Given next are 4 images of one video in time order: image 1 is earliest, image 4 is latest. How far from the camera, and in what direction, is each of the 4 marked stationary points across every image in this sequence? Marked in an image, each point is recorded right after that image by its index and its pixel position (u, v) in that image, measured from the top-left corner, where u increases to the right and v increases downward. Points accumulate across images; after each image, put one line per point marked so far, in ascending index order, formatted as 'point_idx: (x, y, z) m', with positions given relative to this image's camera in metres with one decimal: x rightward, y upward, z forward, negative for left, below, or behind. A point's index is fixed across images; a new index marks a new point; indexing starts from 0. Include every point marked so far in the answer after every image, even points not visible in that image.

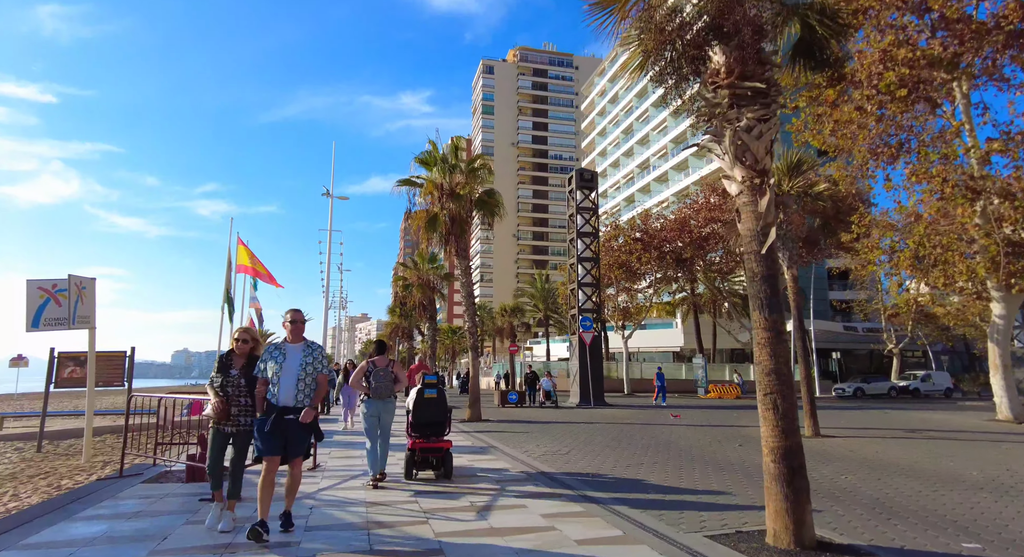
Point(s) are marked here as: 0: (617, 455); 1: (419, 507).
0: (+2.0, -3.2, +11.3) m
1: (-0.9, -2.3, +6.1) m
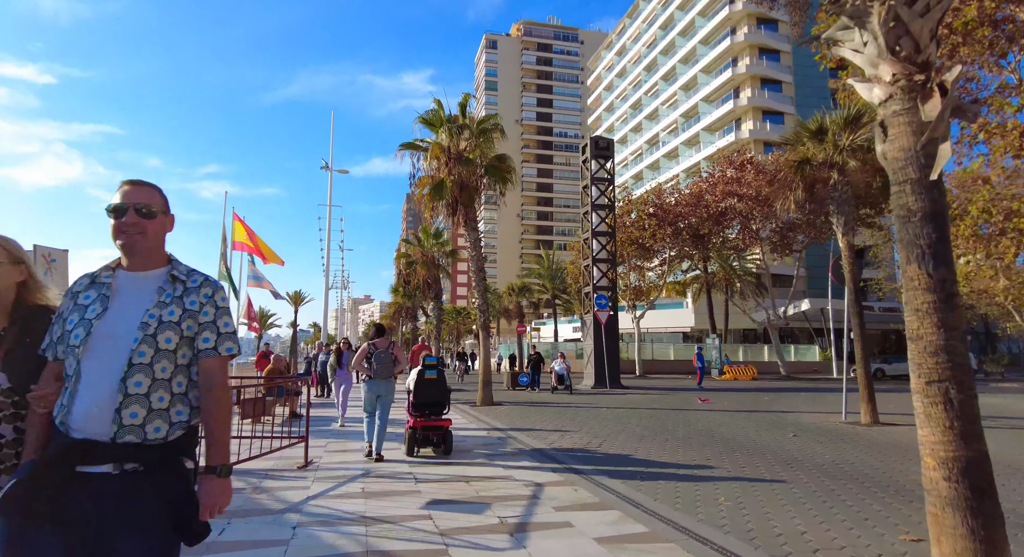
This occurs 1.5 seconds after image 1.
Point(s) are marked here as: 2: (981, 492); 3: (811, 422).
0: (+2.3, -2.7, +9.9) m
1: (-0.6, -1.9, +4.7) m
2: (+2.4, -1.1, +3.1) m
3: (+5.7, -2.8, +11.5) m
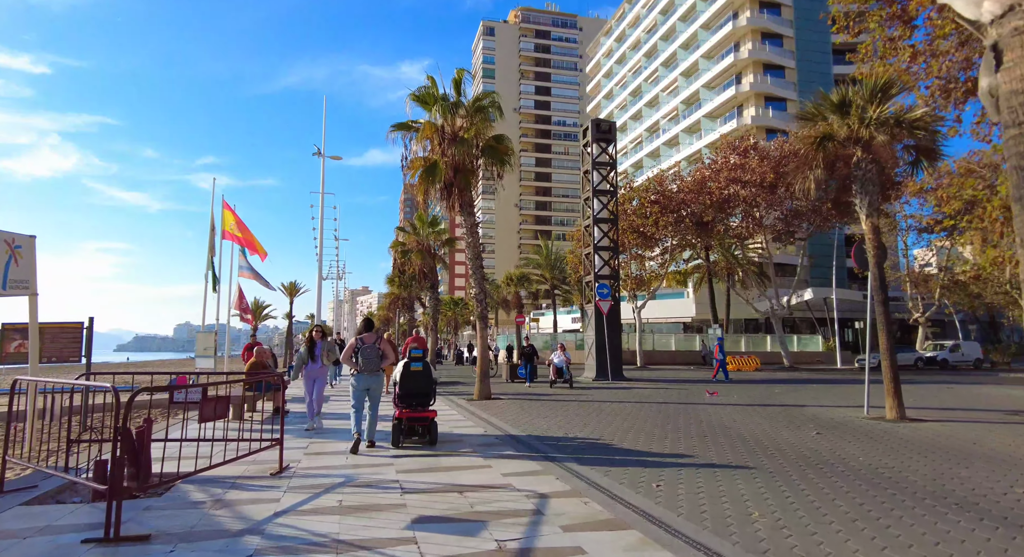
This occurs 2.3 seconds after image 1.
0: (+2.3, -2.5, +9.2) m
1: (-0.6, -1.8, +3.9) m
2: (+2.4, -1.0, +2.3) m
3: (+5.7, -2.5, +10.8) m
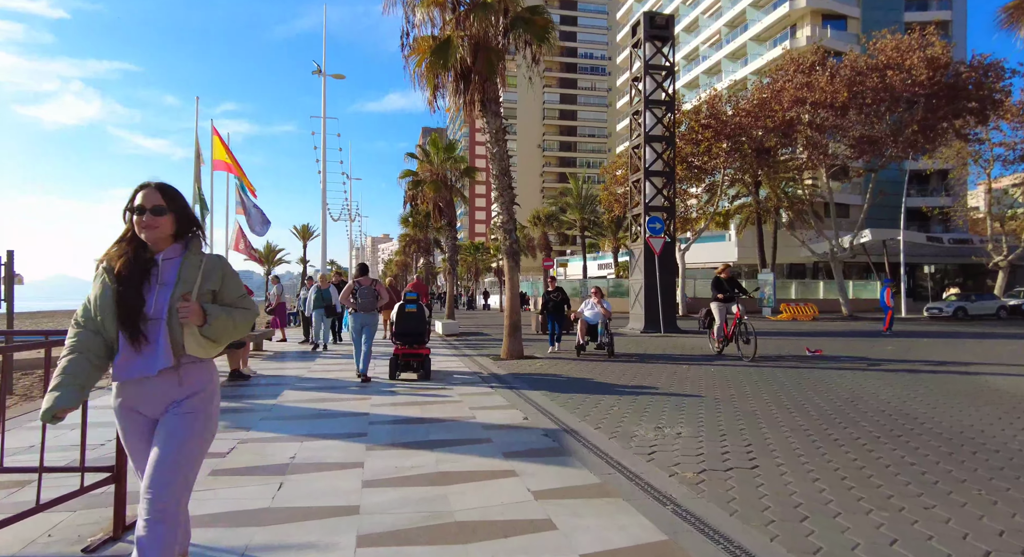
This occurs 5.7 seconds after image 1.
0: (+2.9, -1.5, +5.6) m
1: (-0.2, -1.3, +0.4) m
2: (+2.8, -0.6, -1.3) m
3: (+6.3, -1.4, +7.1) m
